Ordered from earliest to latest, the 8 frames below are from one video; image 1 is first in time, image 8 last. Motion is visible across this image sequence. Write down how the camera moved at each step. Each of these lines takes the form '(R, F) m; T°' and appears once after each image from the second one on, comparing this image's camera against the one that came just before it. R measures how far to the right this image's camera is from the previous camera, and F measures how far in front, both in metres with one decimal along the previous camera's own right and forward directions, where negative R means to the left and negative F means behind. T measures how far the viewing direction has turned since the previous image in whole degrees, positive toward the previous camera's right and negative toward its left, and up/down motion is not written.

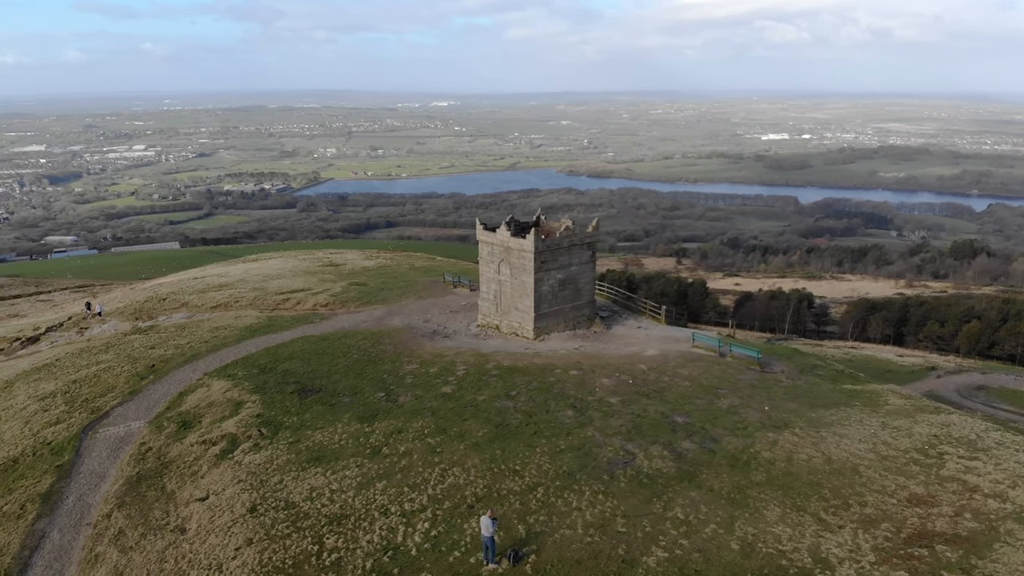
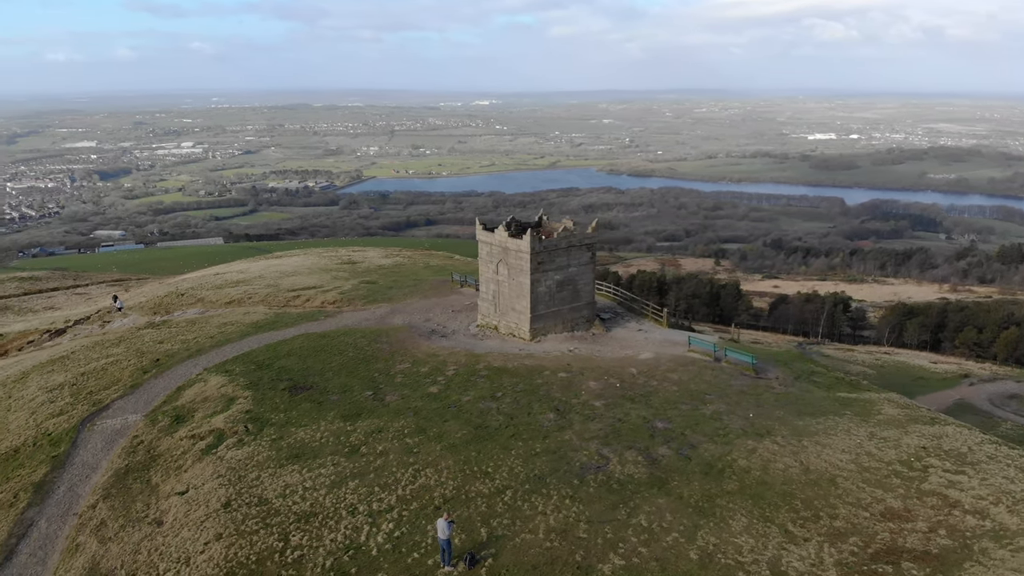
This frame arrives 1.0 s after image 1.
(+1.7, +0.1) m; -3°
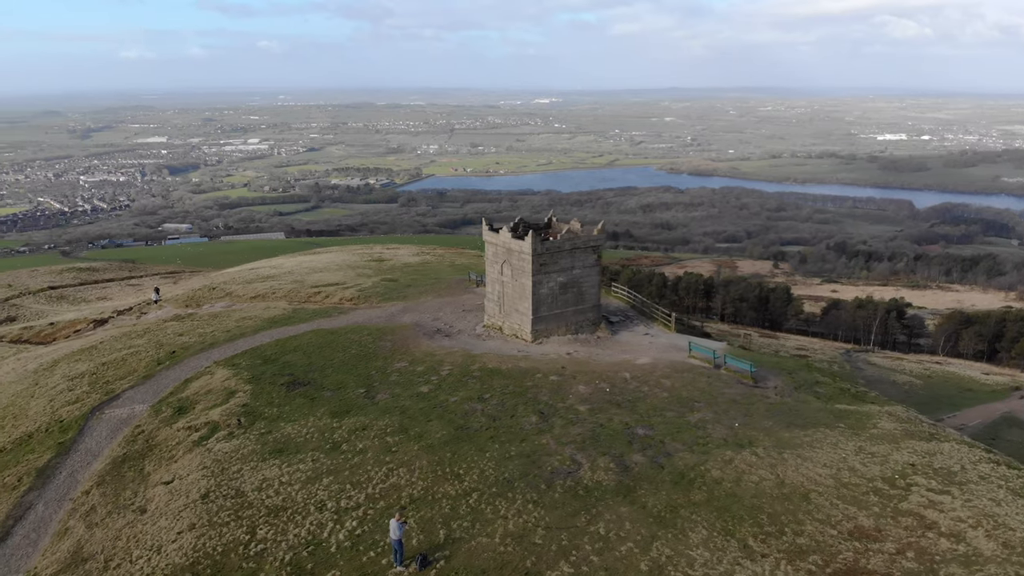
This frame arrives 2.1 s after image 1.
(+2.1, +0.1) m; -4°
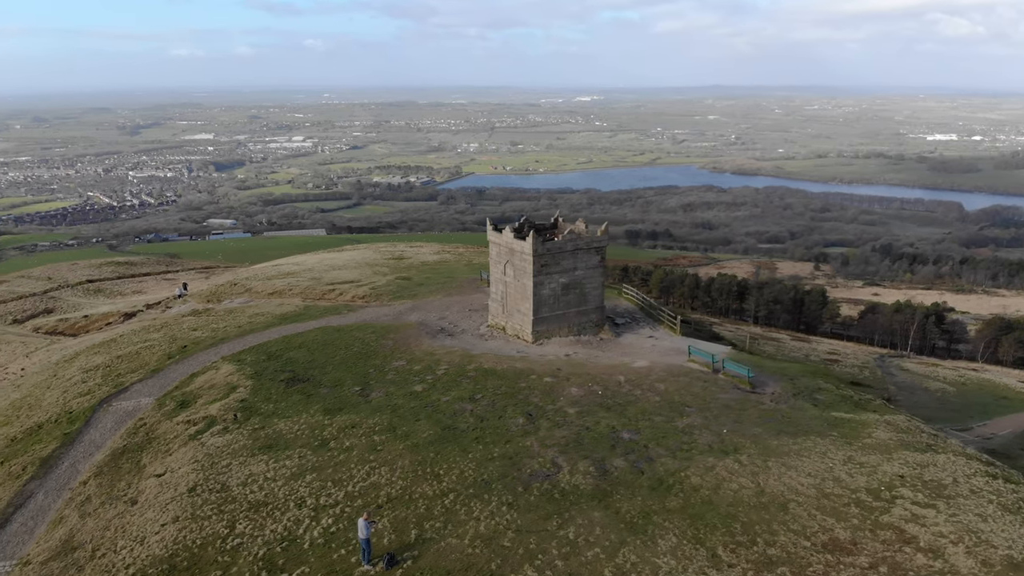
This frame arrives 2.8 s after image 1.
(+1.5, +0.1) m; -3°
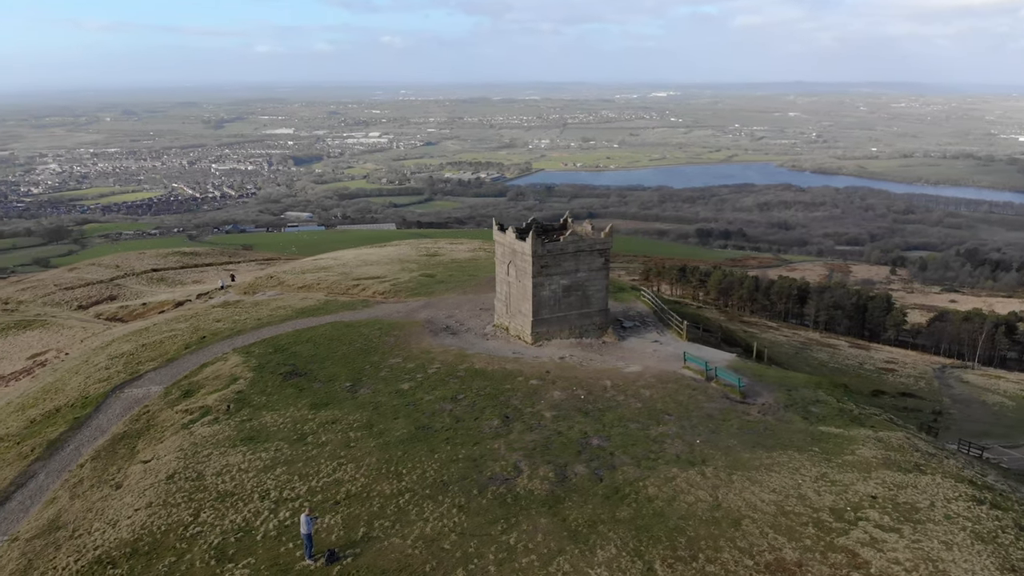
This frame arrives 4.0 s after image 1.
(+2.7, +0.2) m; -5°
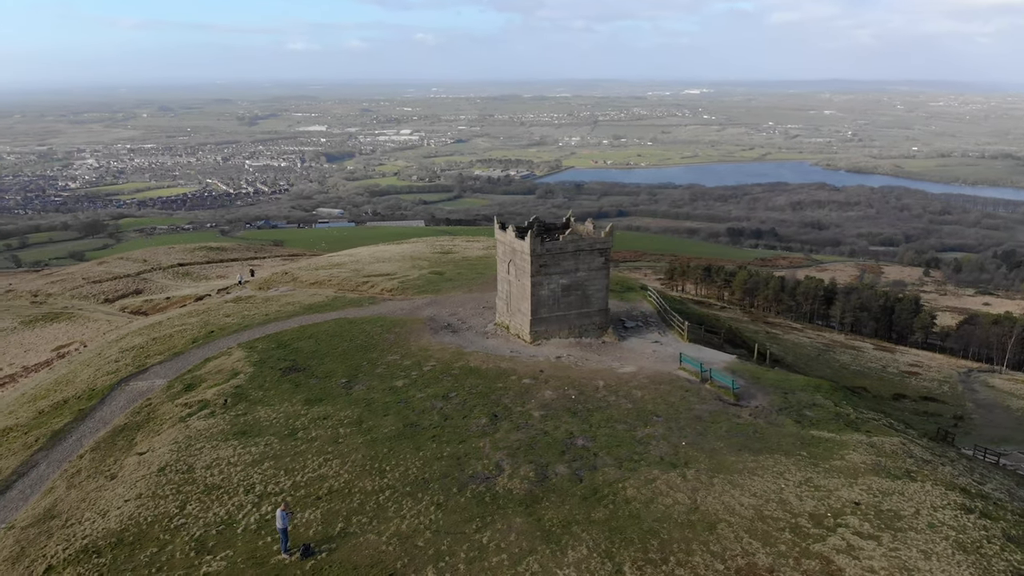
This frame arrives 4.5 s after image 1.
(+1.2, 0.0) m; -2°
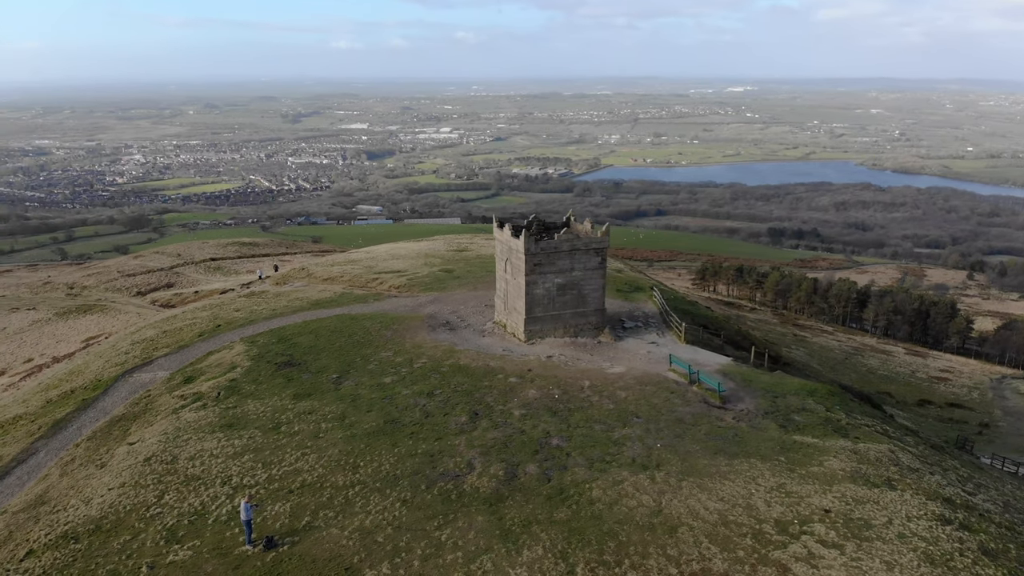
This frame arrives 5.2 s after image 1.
(+1.7, 0.0) m; -3°
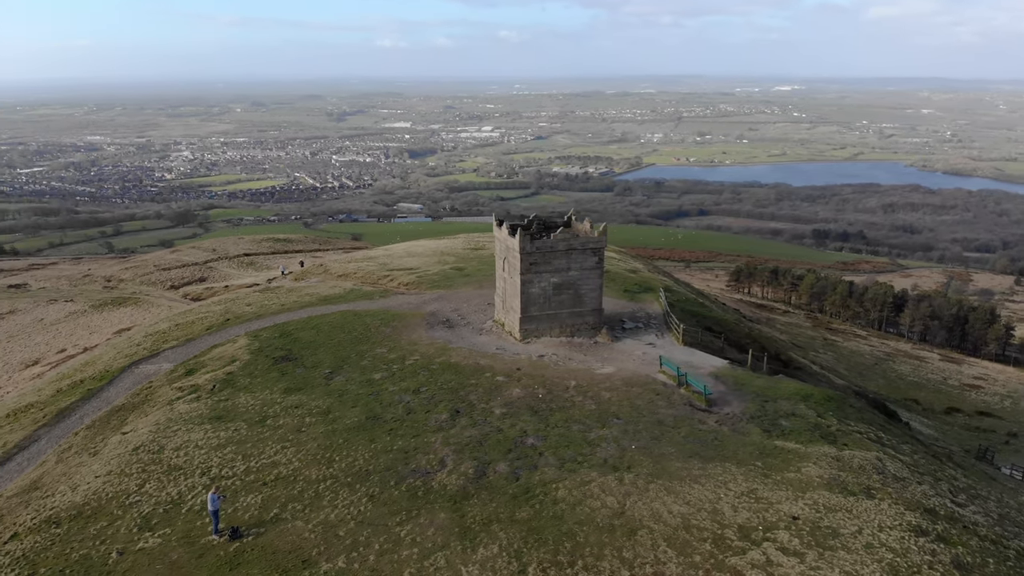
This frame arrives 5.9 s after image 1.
(+1.7, +0.1) m; -3°
